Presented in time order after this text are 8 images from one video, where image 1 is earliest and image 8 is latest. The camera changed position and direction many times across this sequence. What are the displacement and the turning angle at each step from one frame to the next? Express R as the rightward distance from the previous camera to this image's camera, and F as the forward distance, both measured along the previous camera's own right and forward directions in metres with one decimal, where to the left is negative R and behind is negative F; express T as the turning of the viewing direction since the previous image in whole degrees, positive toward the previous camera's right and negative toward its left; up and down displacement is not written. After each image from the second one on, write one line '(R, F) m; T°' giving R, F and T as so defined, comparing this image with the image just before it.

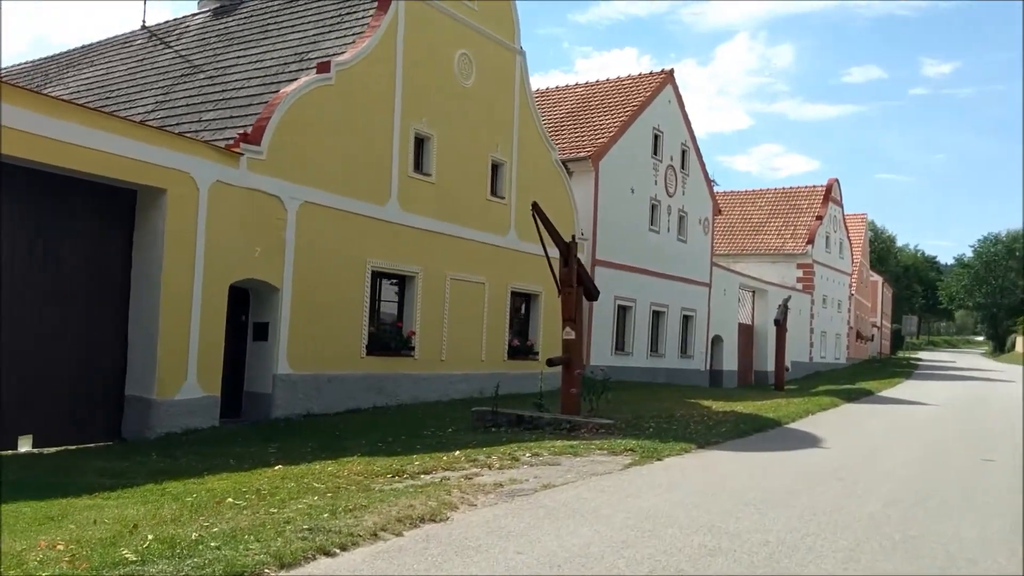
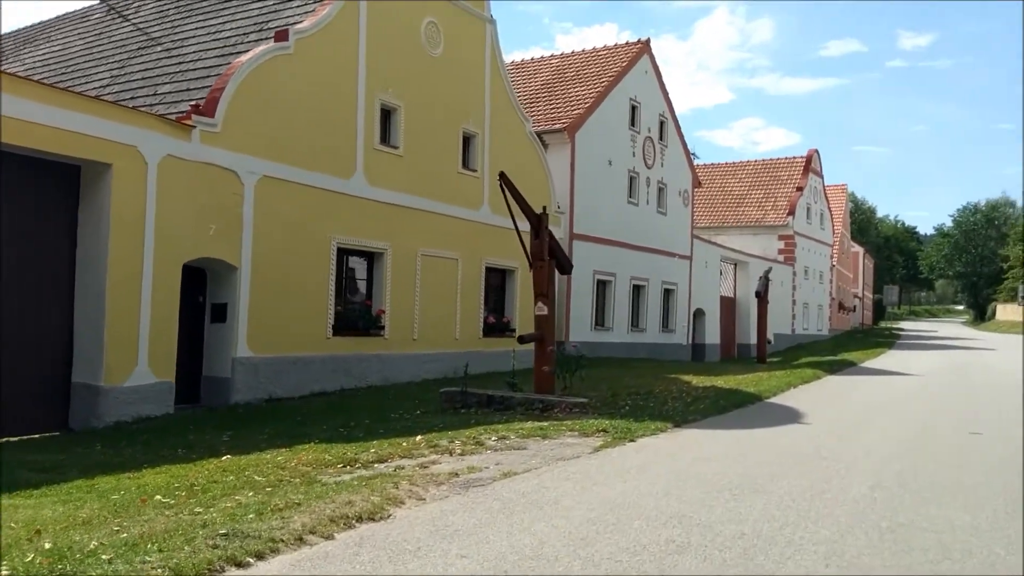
(+0.2, +0.6) m; +1°
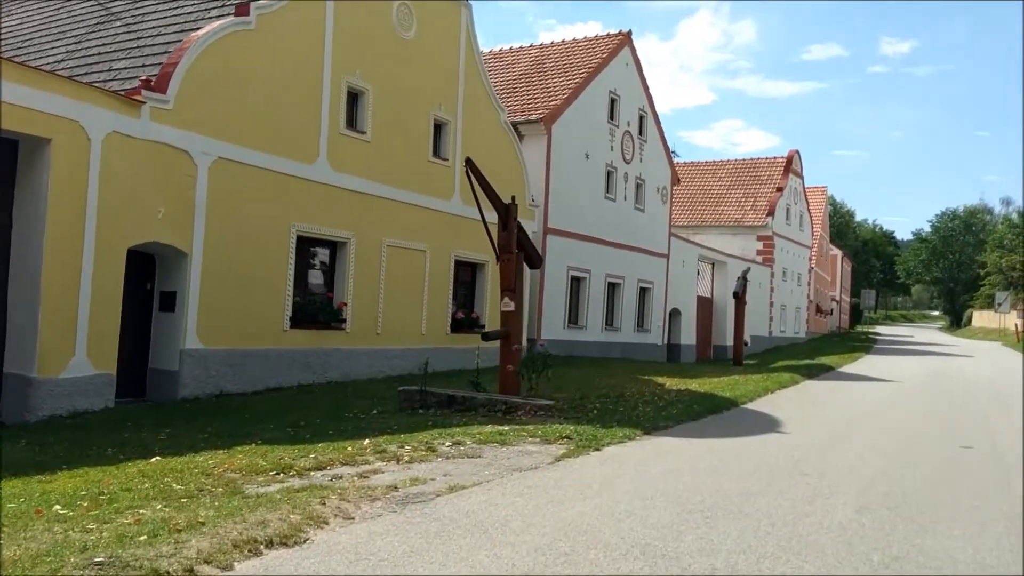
(+0.2, +0.7) m; +1°
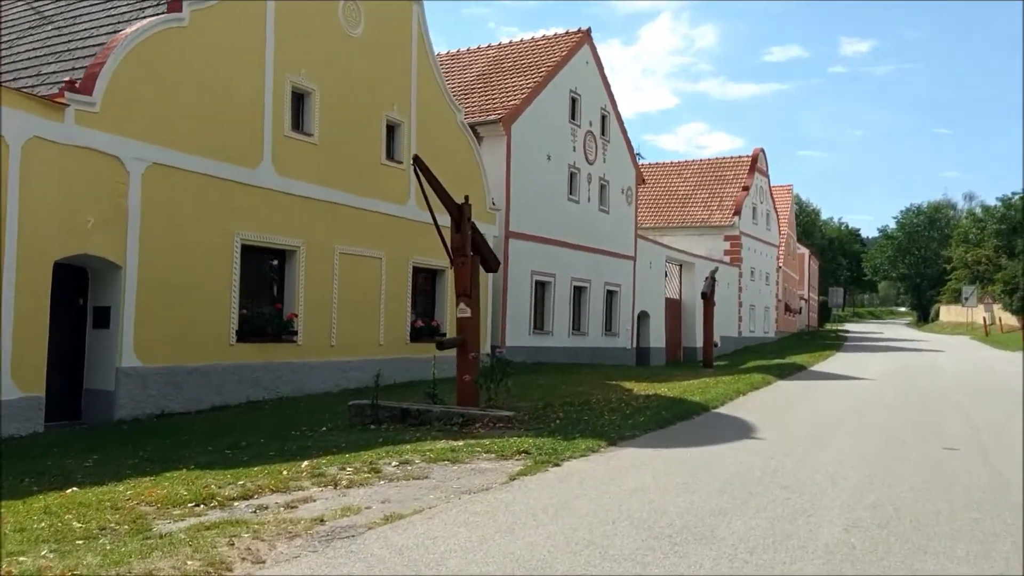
(+0.2, +0.7) m; +2°
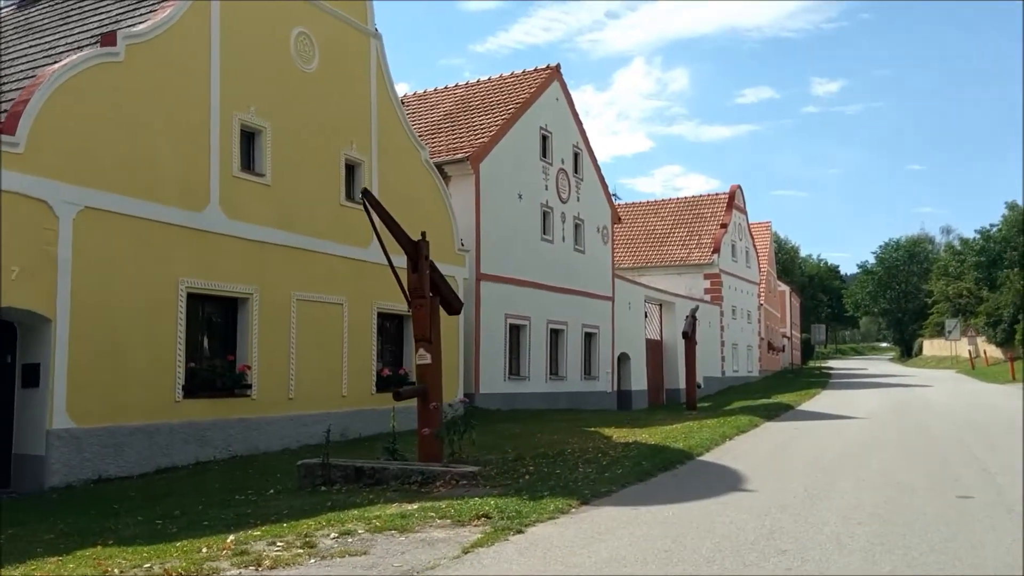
(+0.2, +0.9) m; +1°
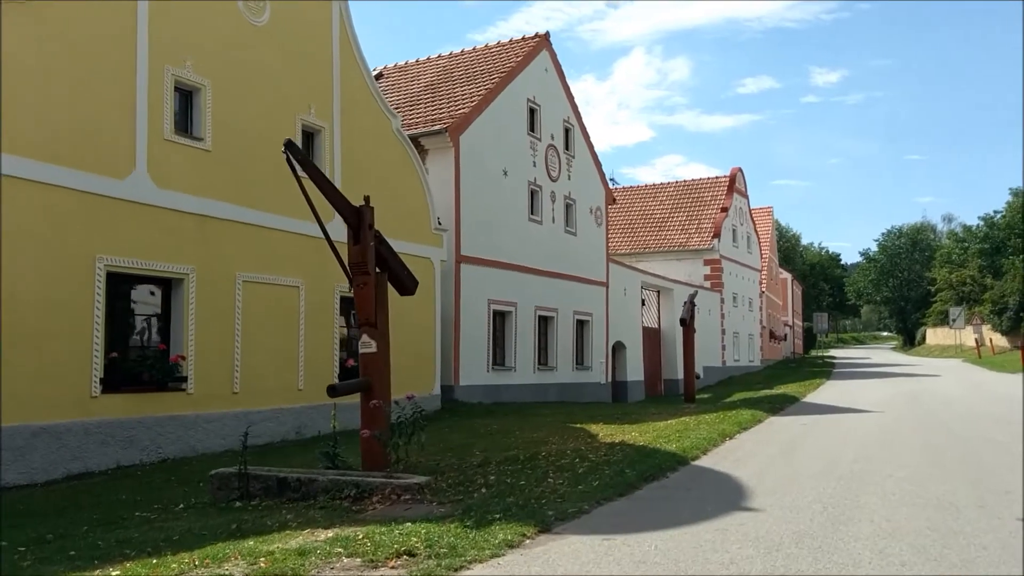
(+0.4, +1.7) m; 0°
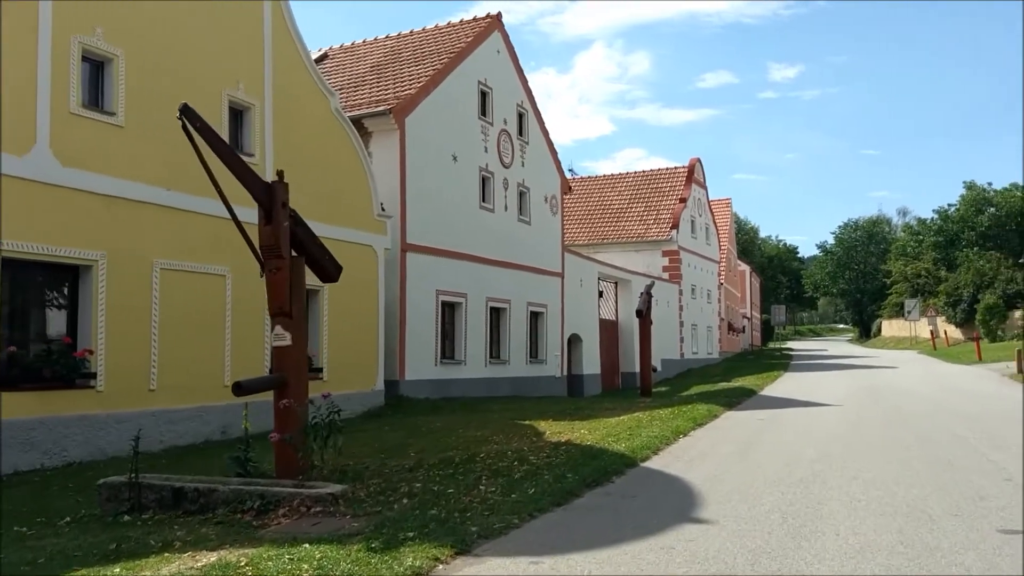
(+0.3, +0.9) m; +2°
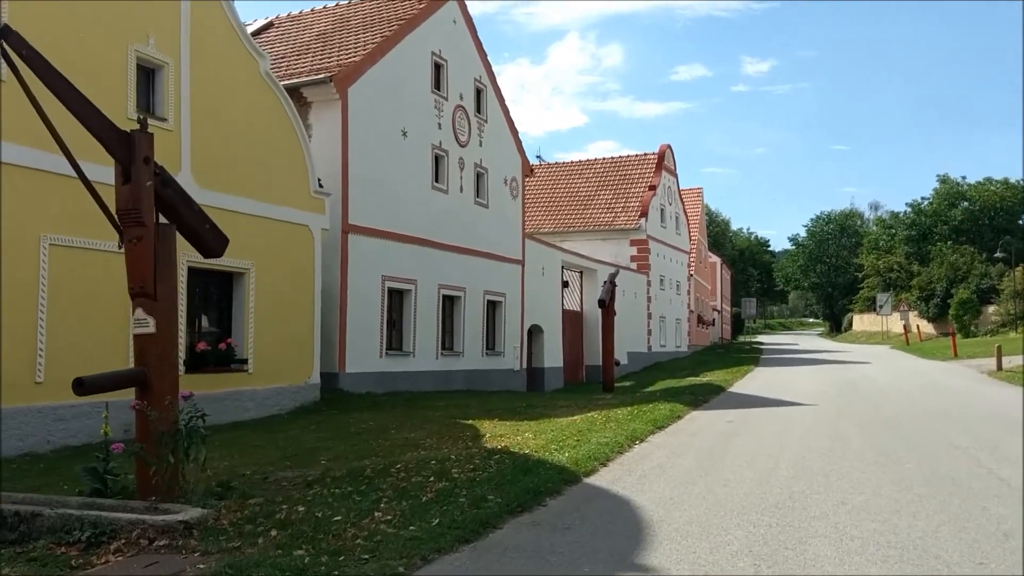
(+0.4, +1.4) m; +2°
